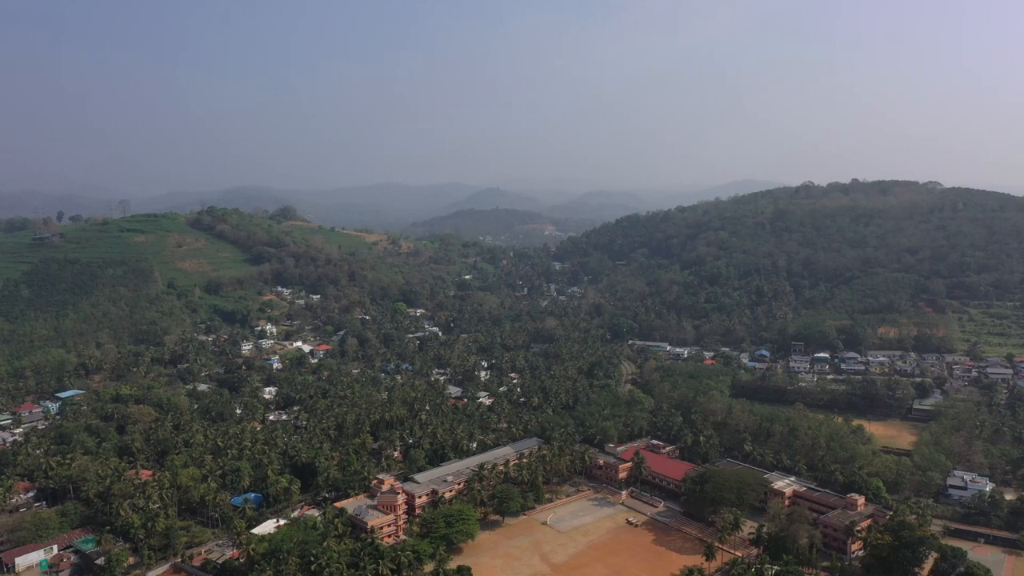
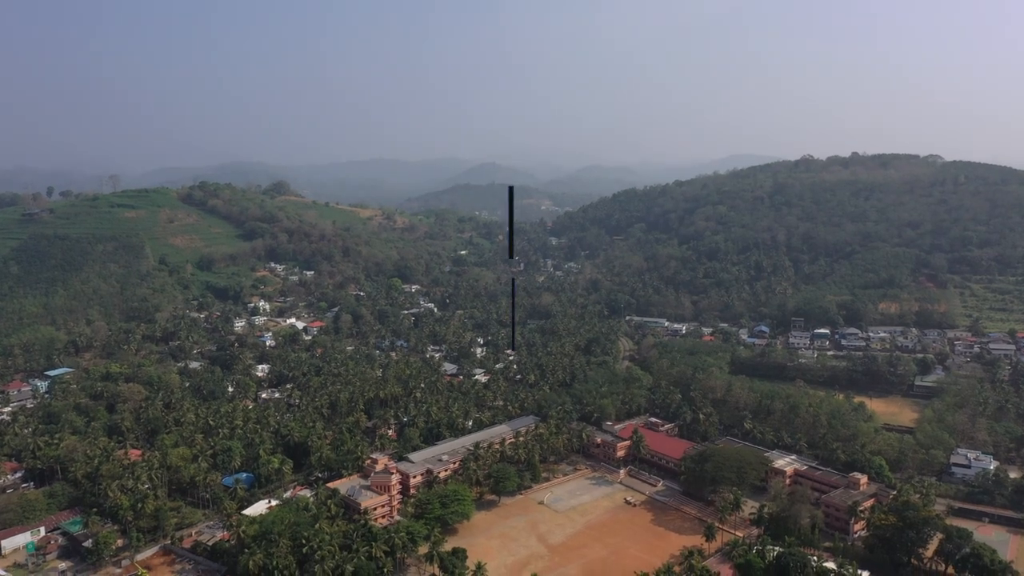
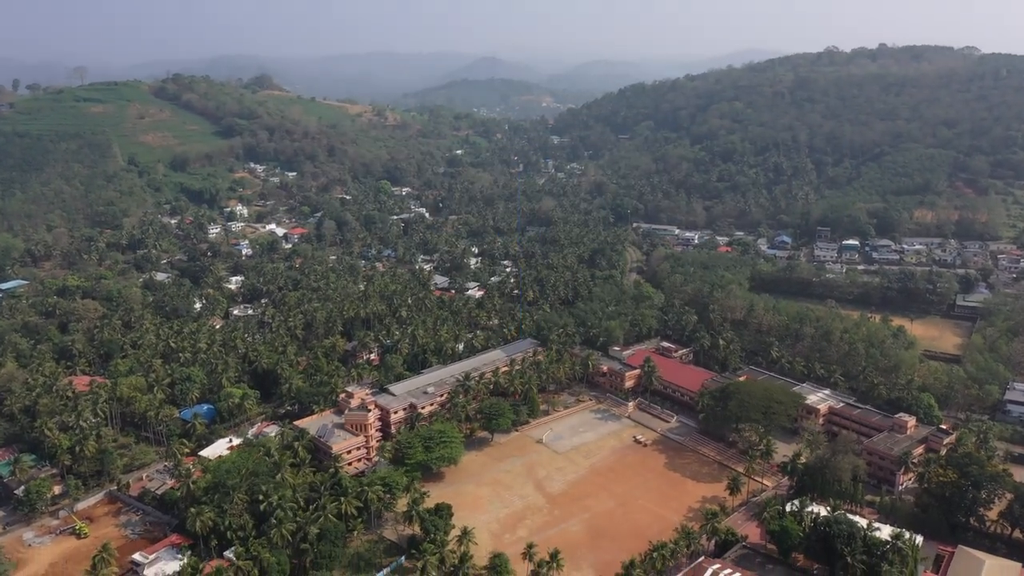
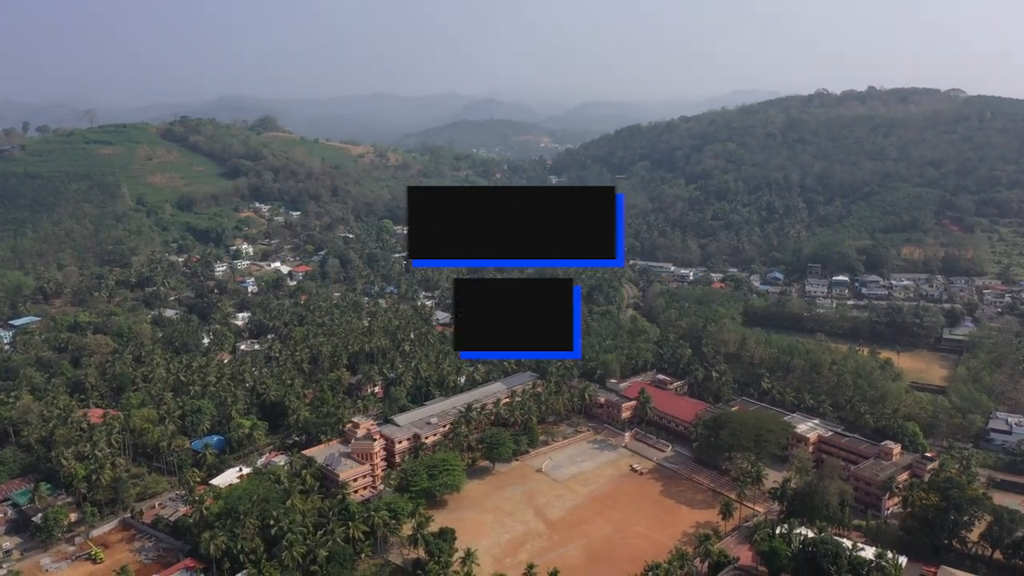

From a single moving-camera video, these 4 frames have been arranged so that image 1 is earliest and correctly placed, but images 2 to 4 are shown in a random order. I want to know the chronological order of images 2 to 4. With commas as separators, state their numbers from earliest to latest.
2, 4, 3
